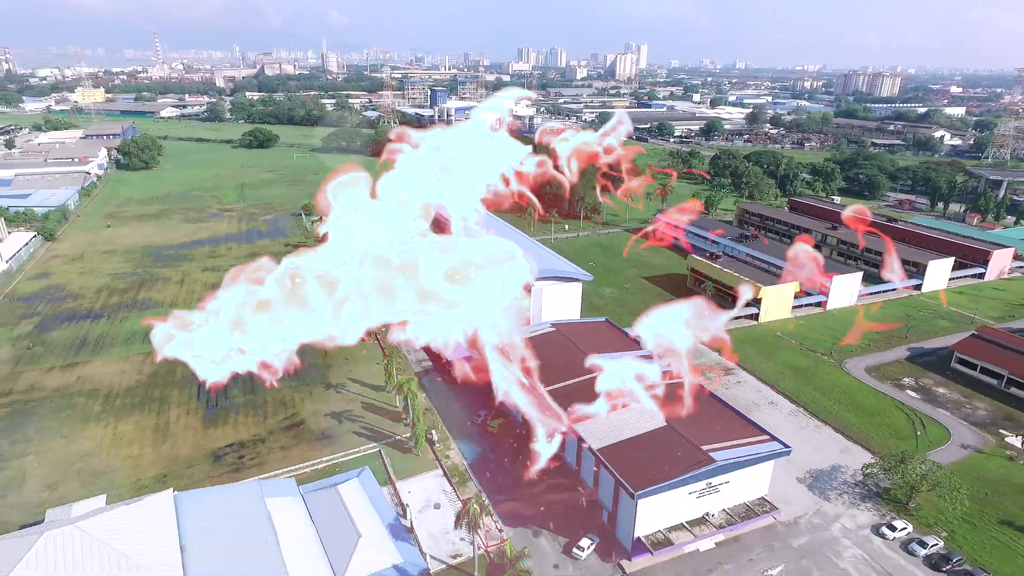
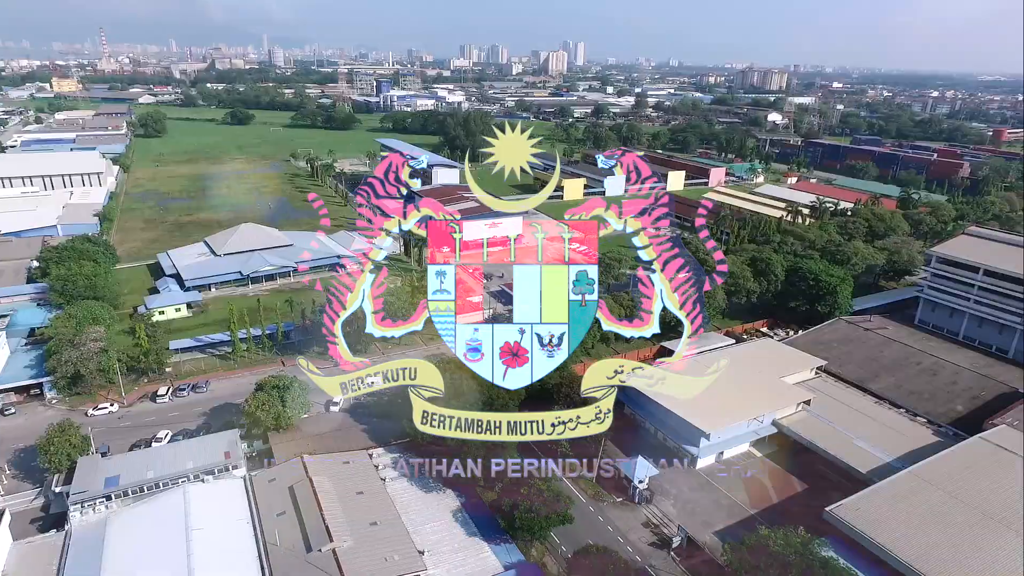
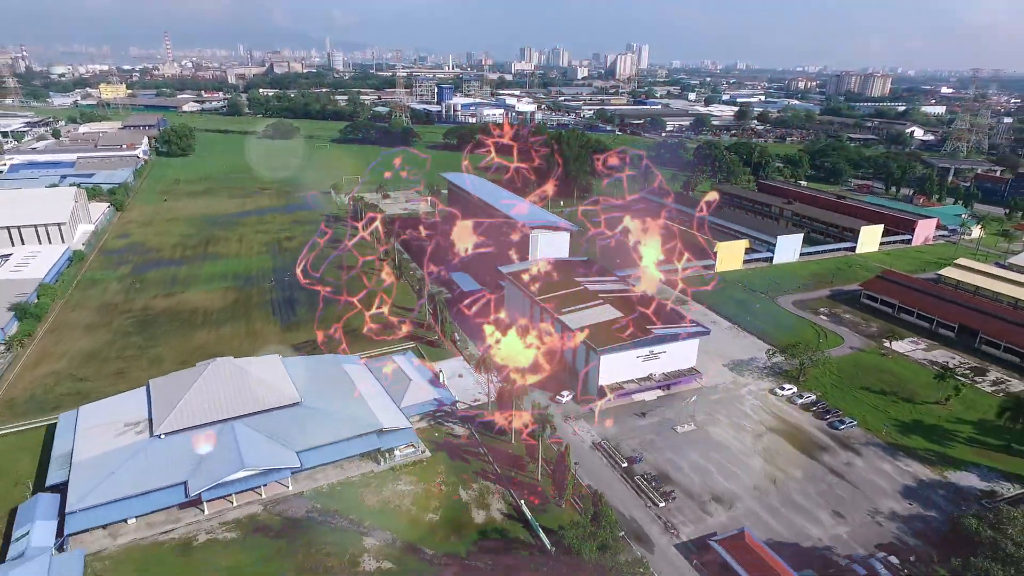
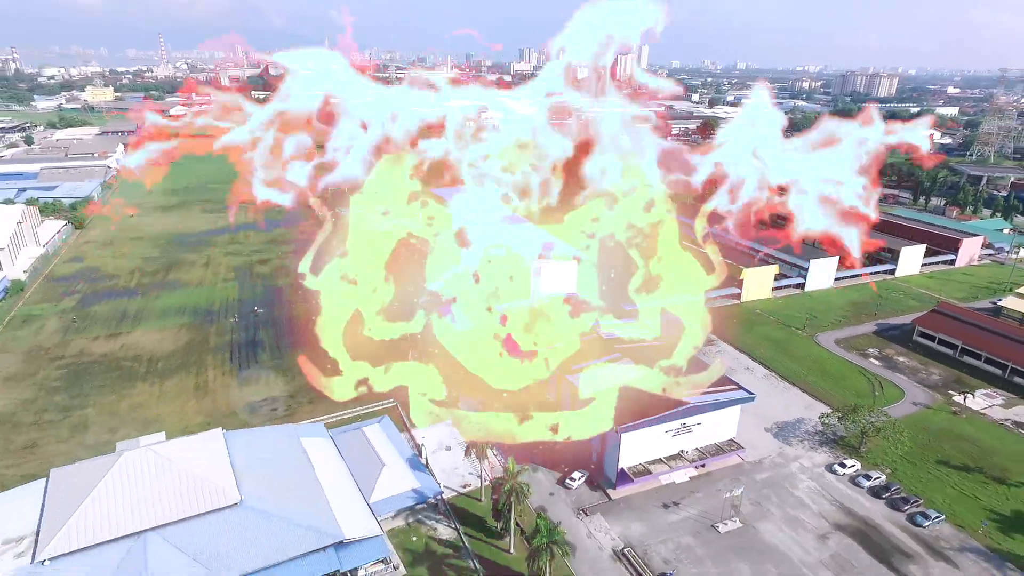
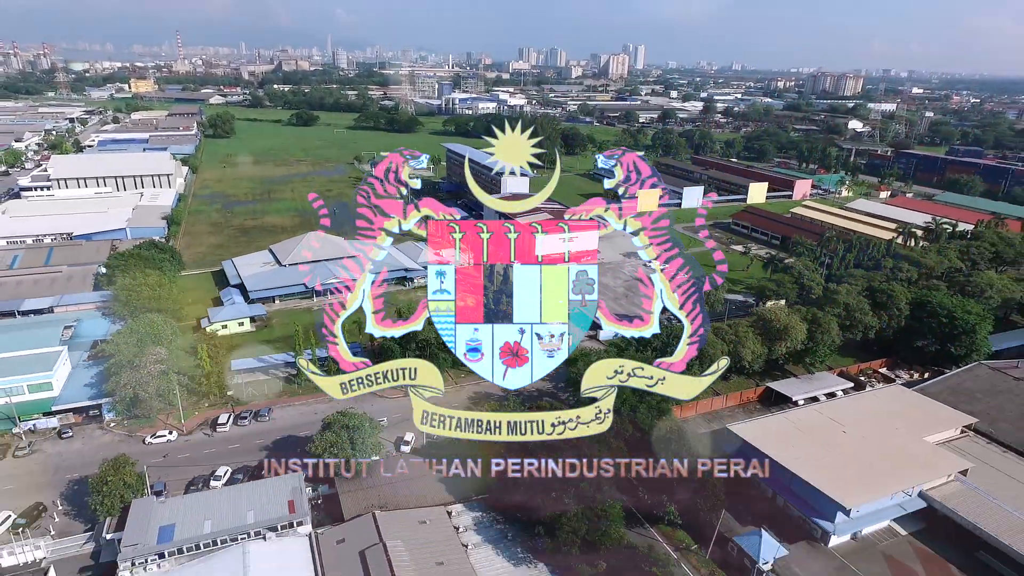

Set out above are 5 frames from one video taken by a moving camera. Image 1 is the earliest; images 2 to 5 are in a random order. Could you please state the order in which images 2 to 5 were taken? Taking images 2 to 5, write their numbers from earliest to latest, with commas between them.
4, 3, 5, 2
